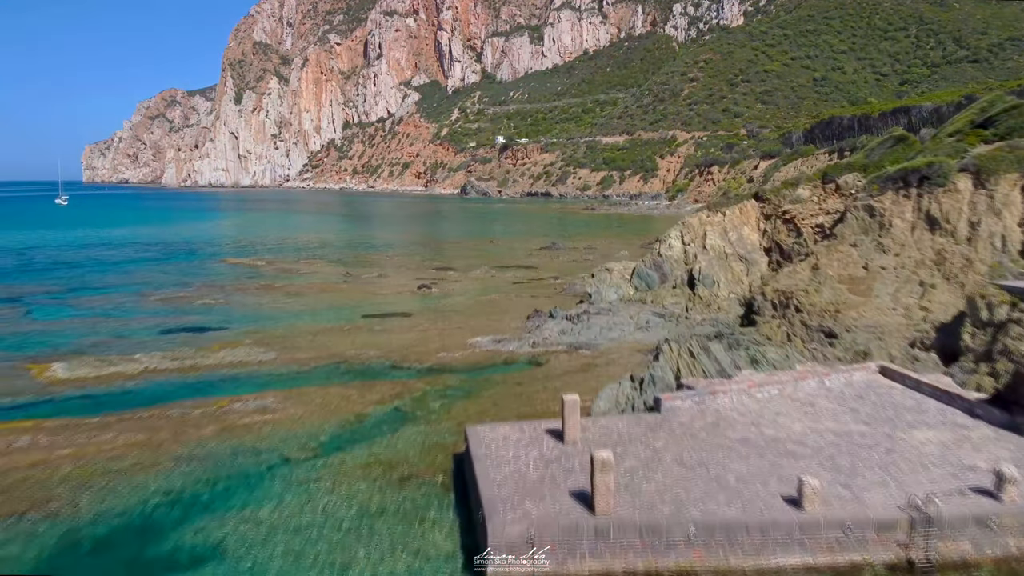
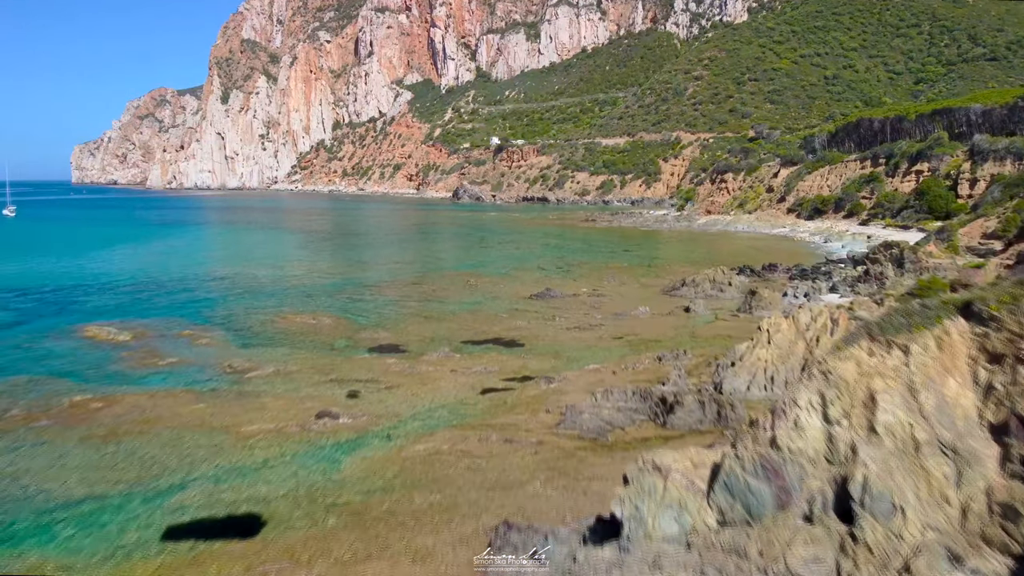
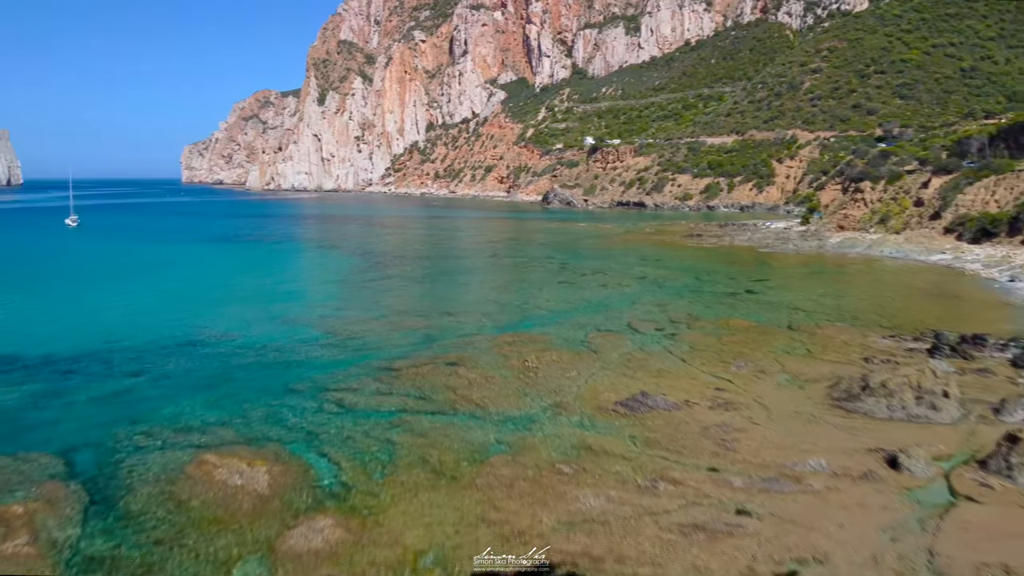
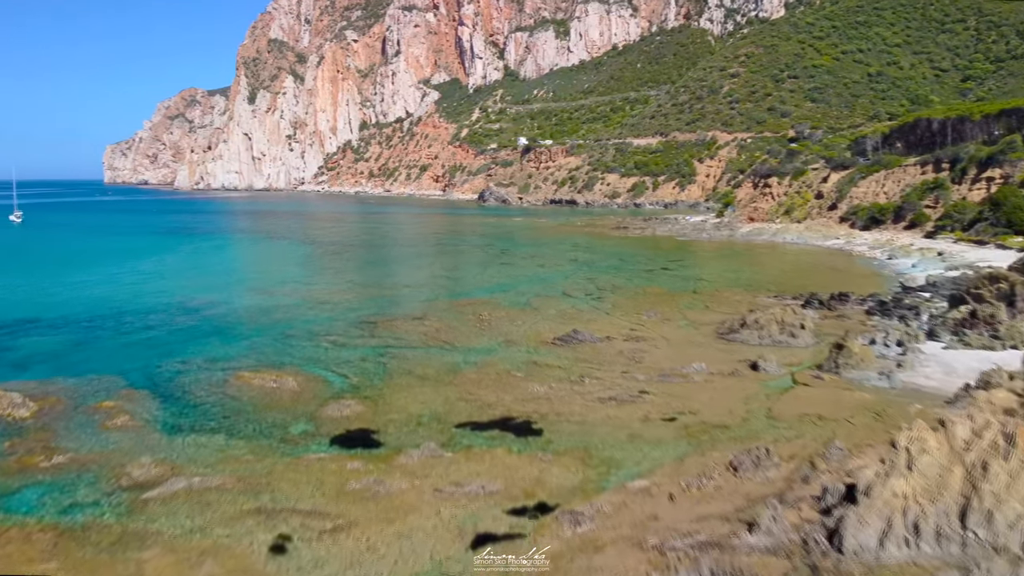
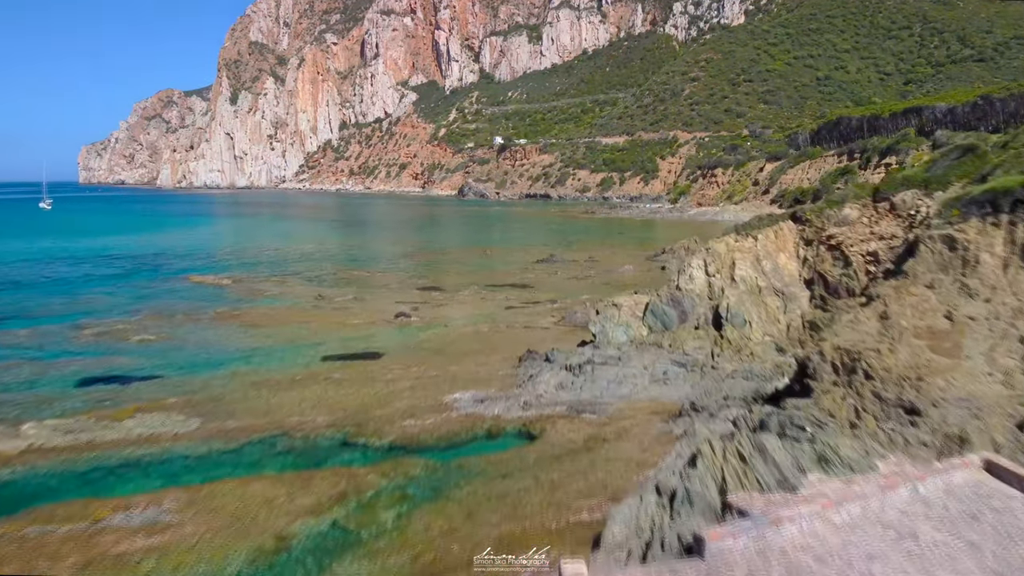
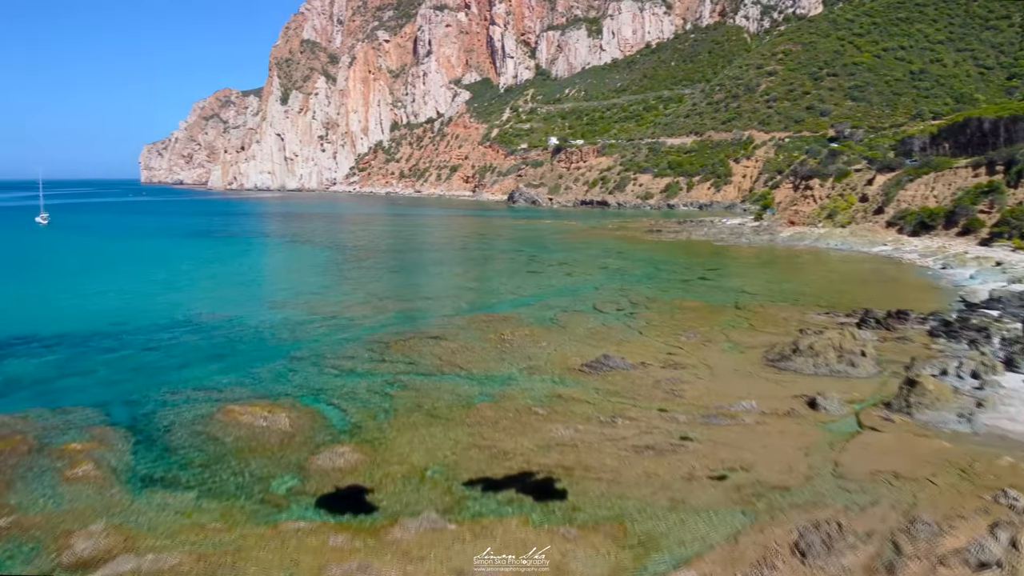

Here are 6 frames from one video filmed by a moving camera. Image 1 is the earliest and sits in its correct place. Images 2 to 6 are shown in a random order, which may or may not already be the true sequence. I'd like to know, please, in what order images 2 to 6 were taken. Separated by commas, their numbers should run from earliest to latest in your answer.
5, 2, 4, 6, 3
